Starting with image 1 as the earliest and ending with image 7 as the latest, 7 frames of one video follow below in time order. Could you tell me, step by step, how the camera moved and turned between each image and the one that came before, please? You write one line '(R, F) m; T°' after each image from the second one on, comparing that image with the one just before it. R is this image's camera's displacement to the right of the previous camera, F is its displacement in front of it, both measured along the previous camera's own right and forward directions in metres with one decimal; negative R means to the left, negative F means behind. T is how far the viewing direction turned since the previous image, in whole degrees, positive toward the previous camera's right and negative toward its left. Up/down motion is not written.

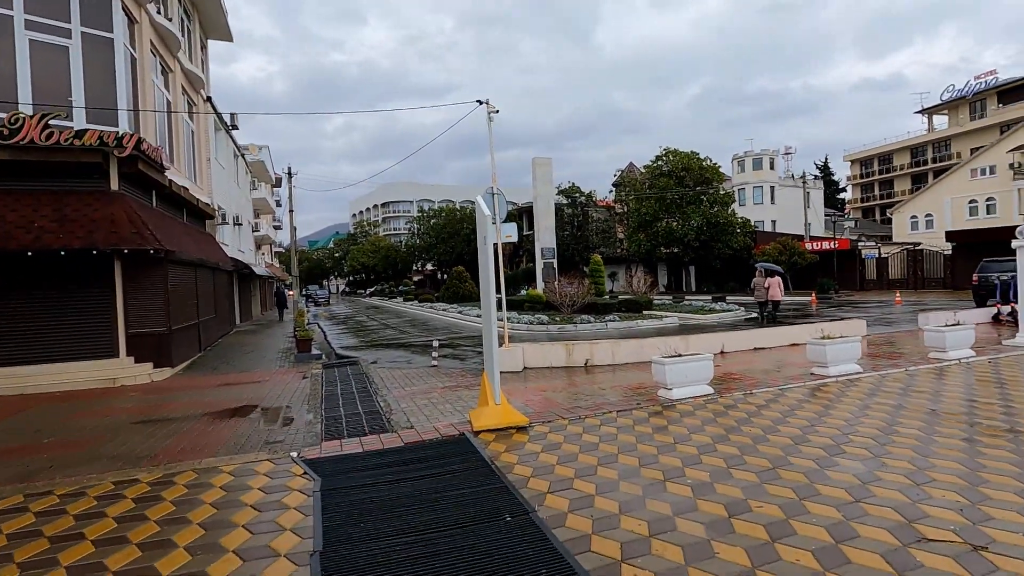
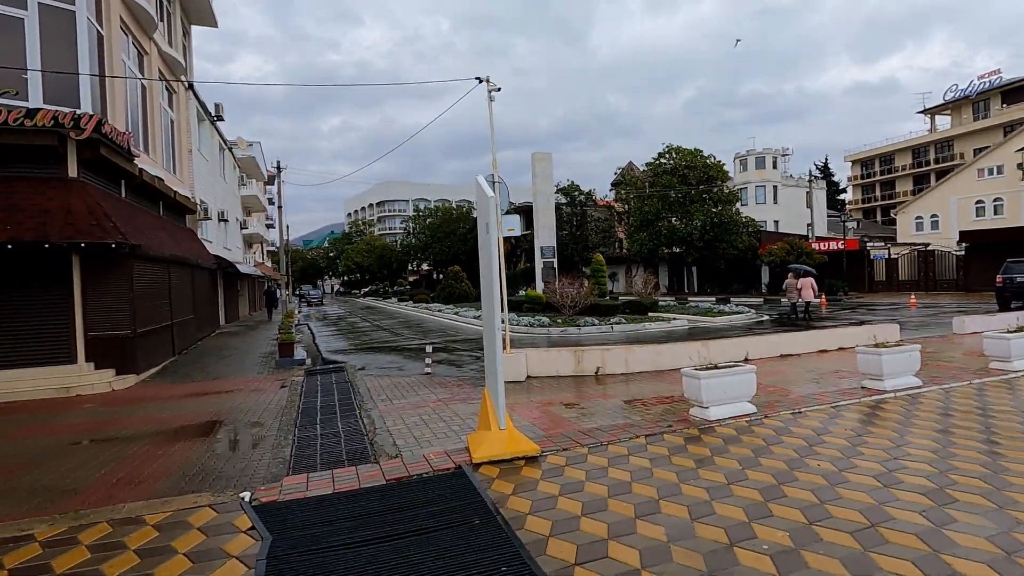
(-0.1, +1.1) m; 0°
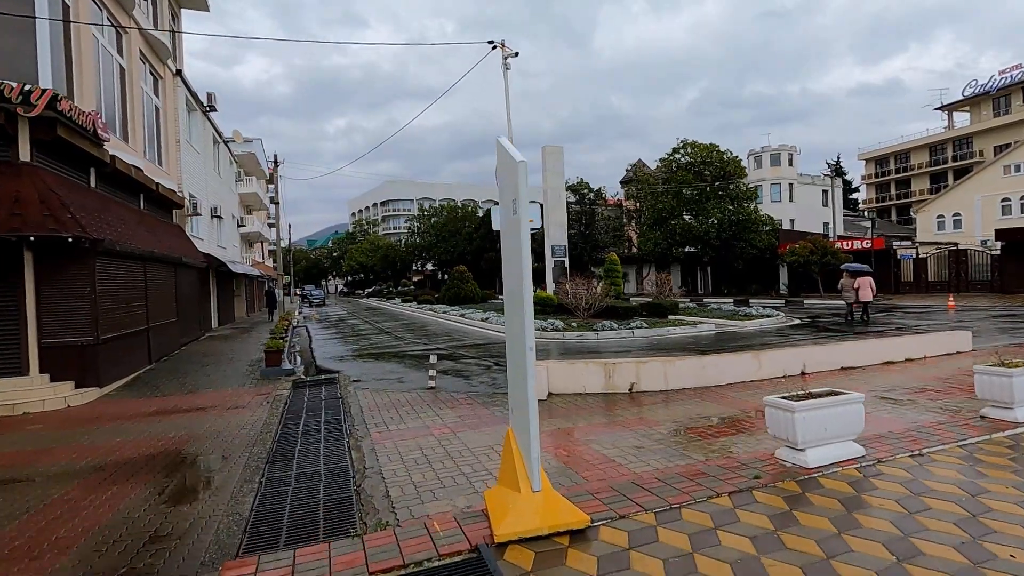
(-0.2, +1.4) m; 0°
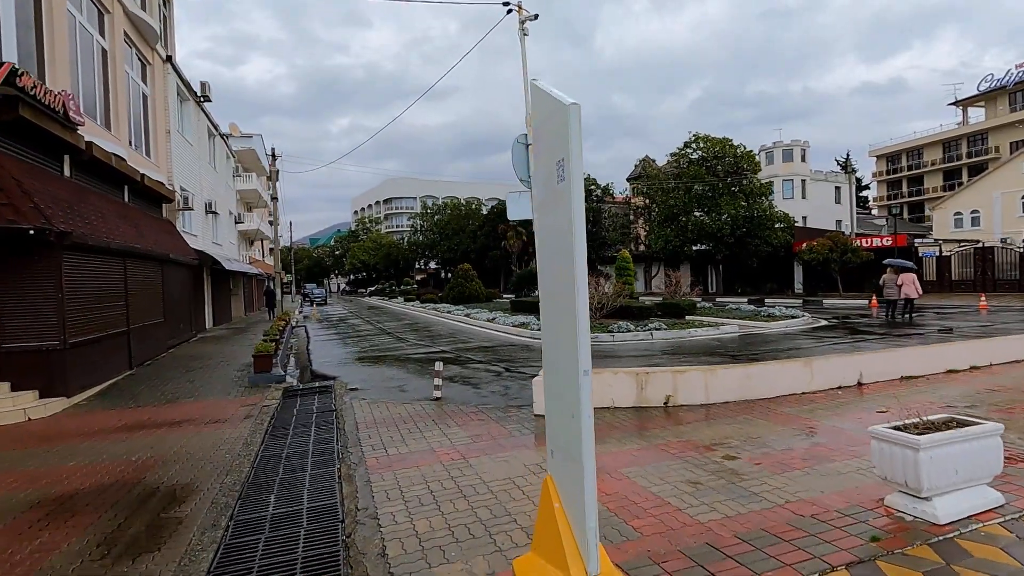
(-0.2, +1.0) m; 0°
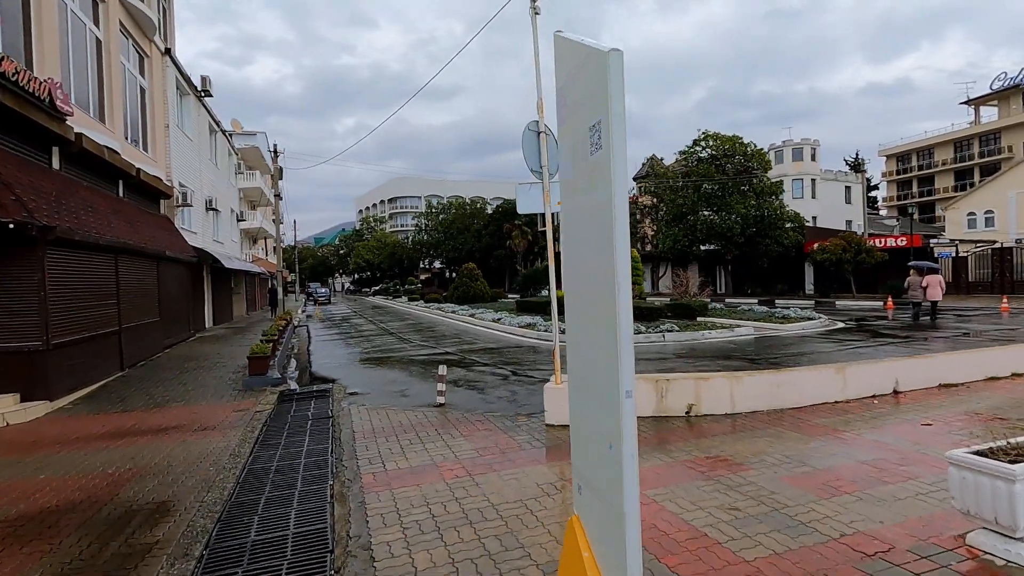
(-0.1, +0.5) m; 0°
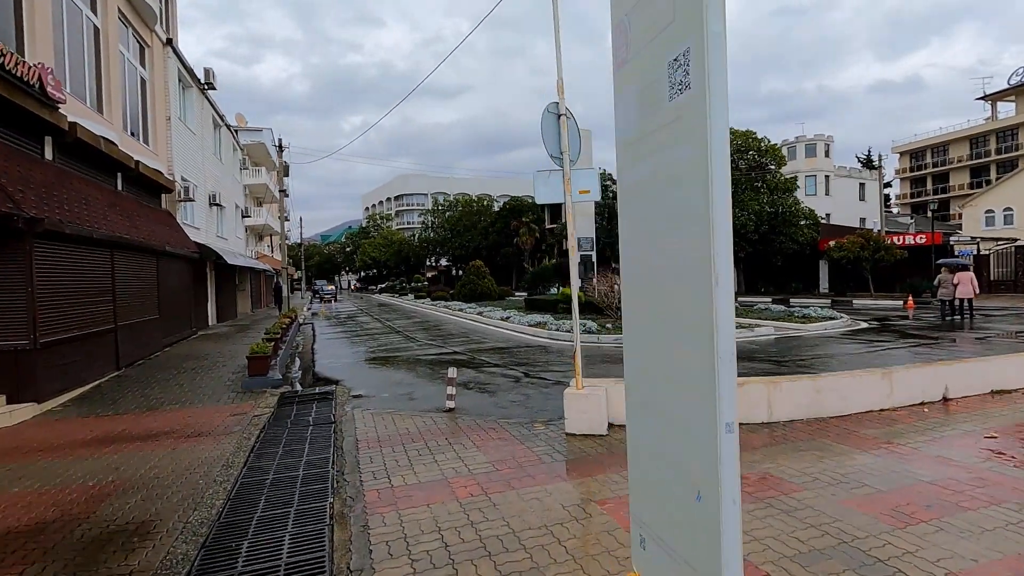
(-0.1, +0.5) m; -1°
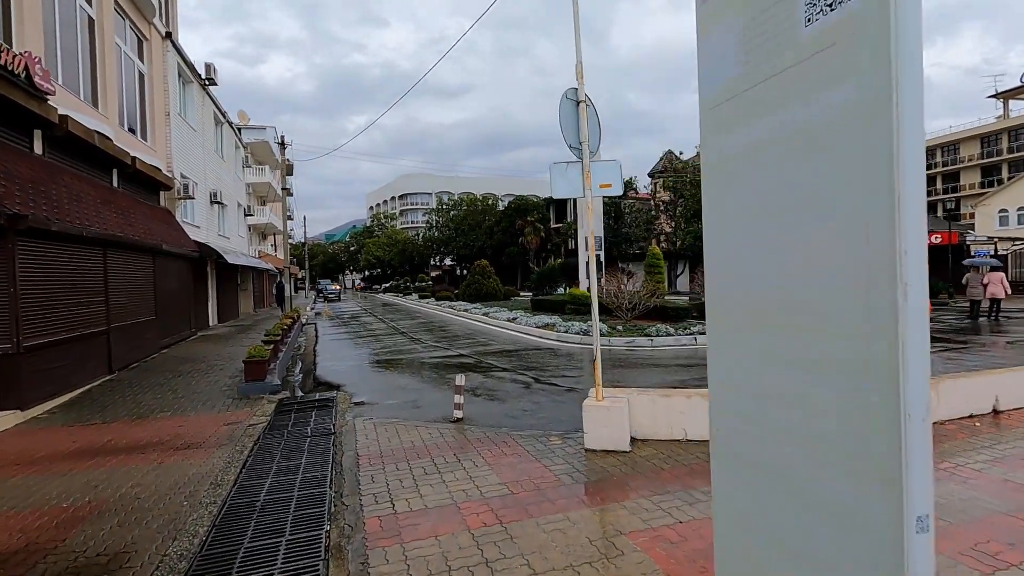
(-0.1, +0.5) m; 0°
